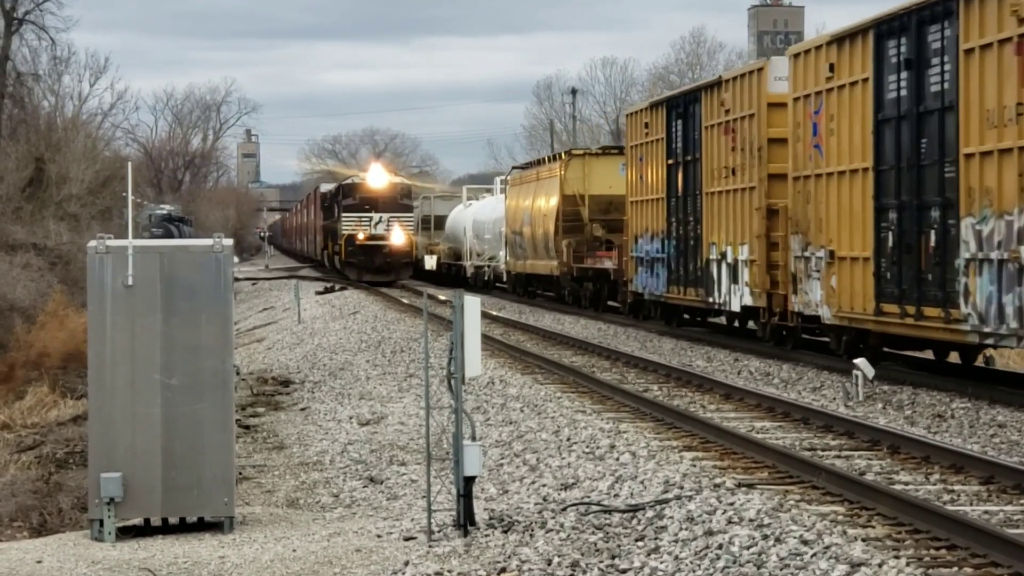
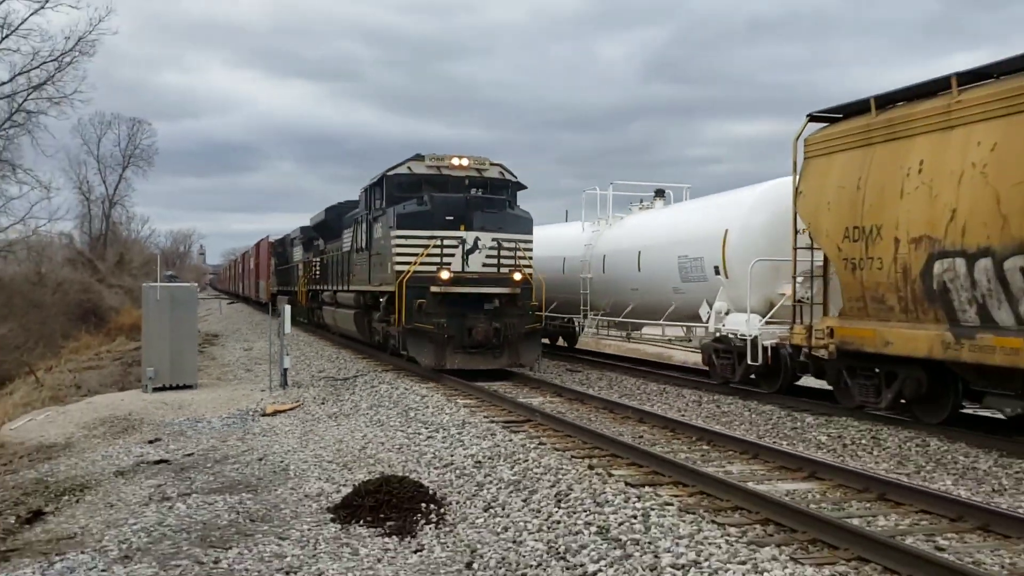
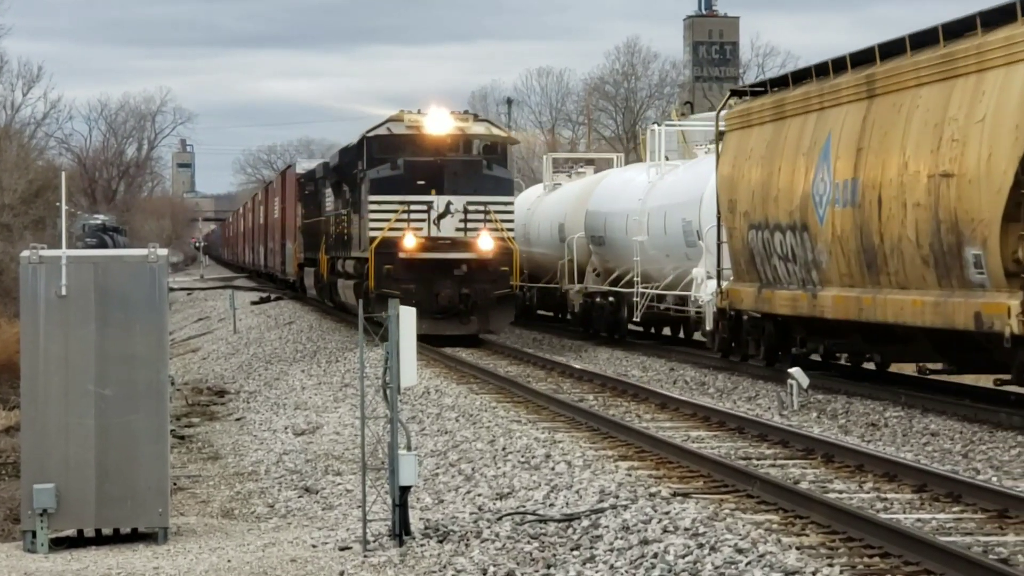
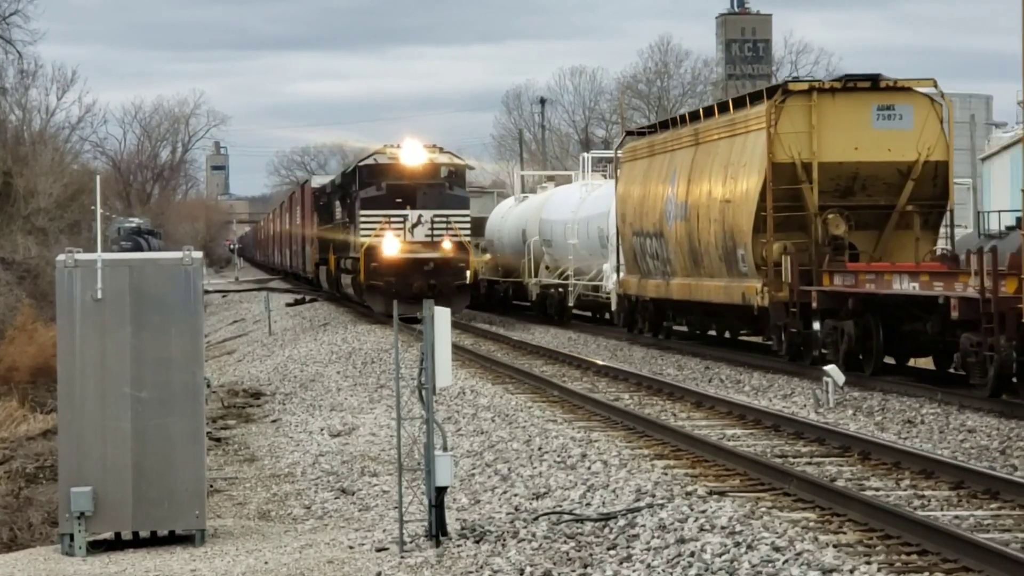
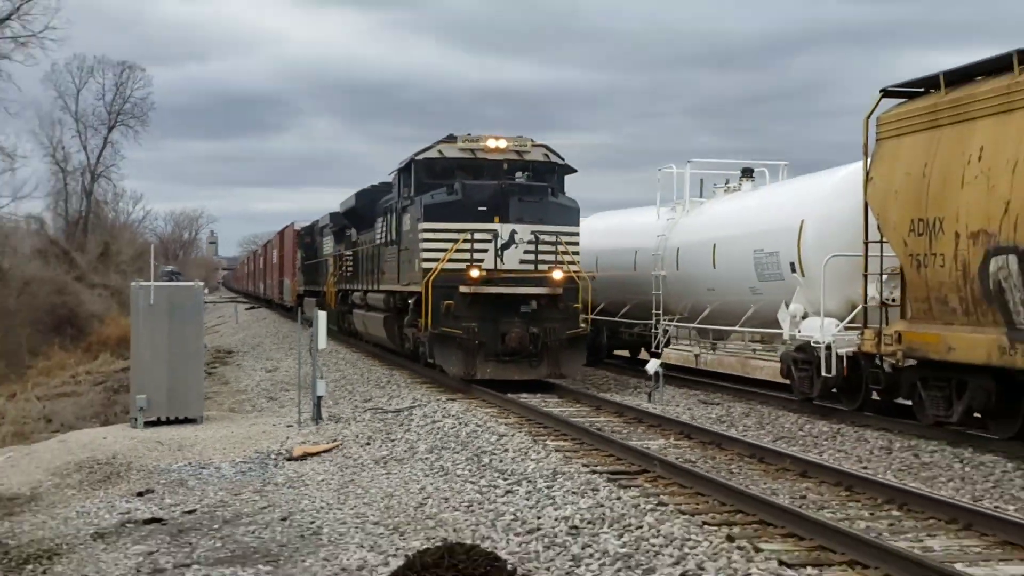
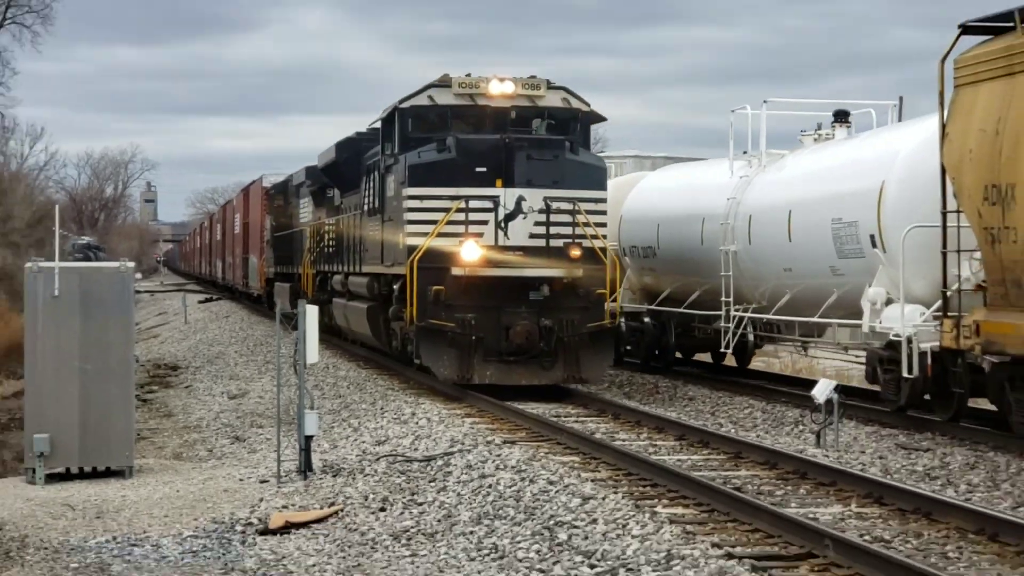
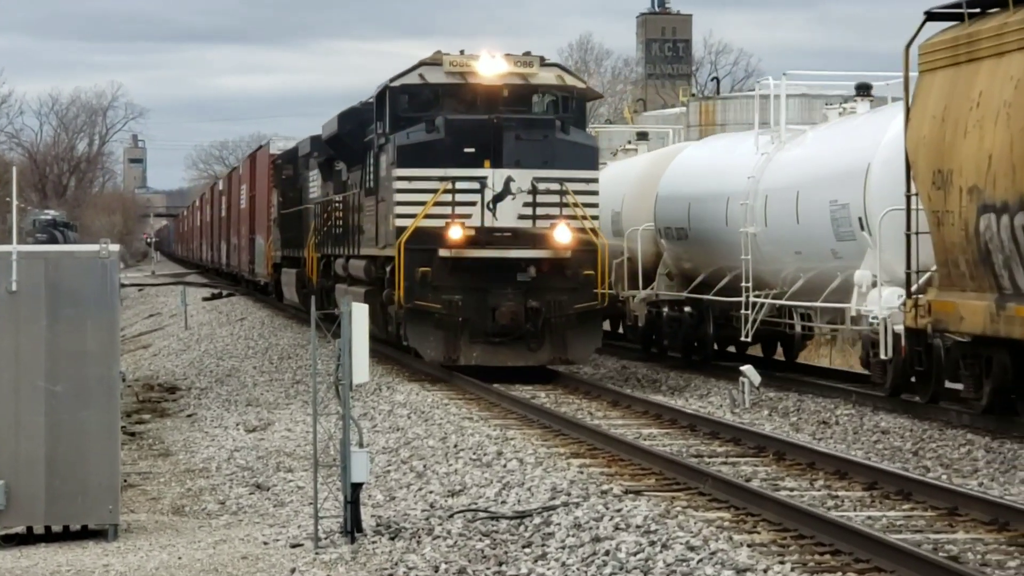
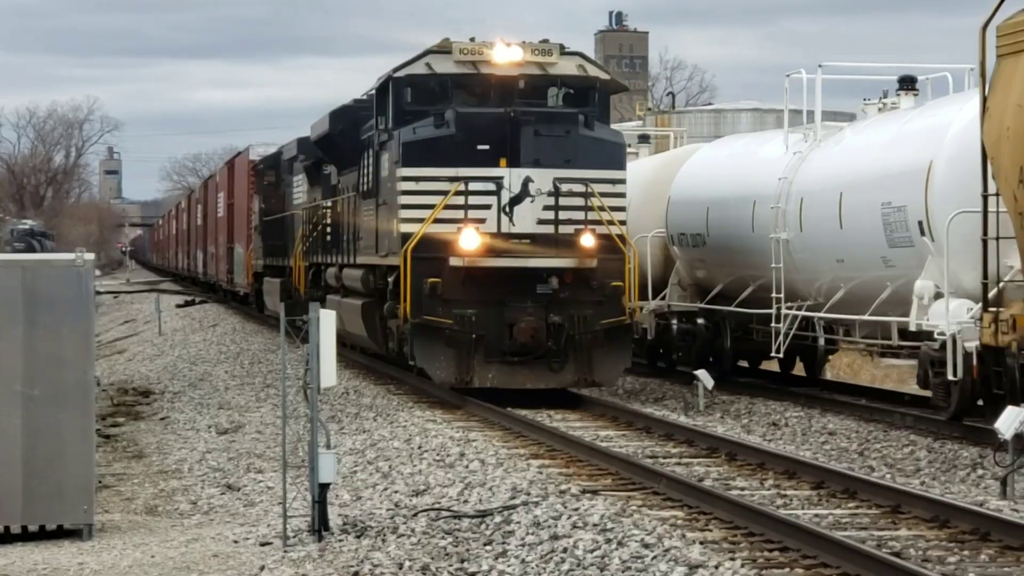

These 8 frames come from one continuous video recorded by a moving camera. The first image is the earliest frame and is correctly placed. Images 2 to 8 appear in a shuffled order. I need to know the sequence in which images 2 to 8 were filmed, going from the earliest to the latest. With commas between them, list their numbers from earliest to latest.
4, 3, 7, 8, 6, 5, 2
